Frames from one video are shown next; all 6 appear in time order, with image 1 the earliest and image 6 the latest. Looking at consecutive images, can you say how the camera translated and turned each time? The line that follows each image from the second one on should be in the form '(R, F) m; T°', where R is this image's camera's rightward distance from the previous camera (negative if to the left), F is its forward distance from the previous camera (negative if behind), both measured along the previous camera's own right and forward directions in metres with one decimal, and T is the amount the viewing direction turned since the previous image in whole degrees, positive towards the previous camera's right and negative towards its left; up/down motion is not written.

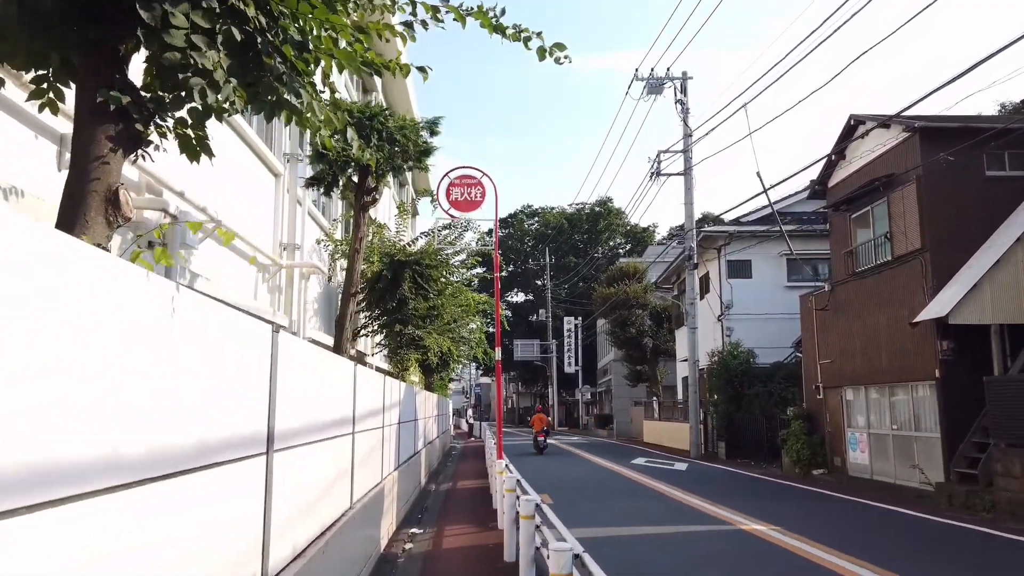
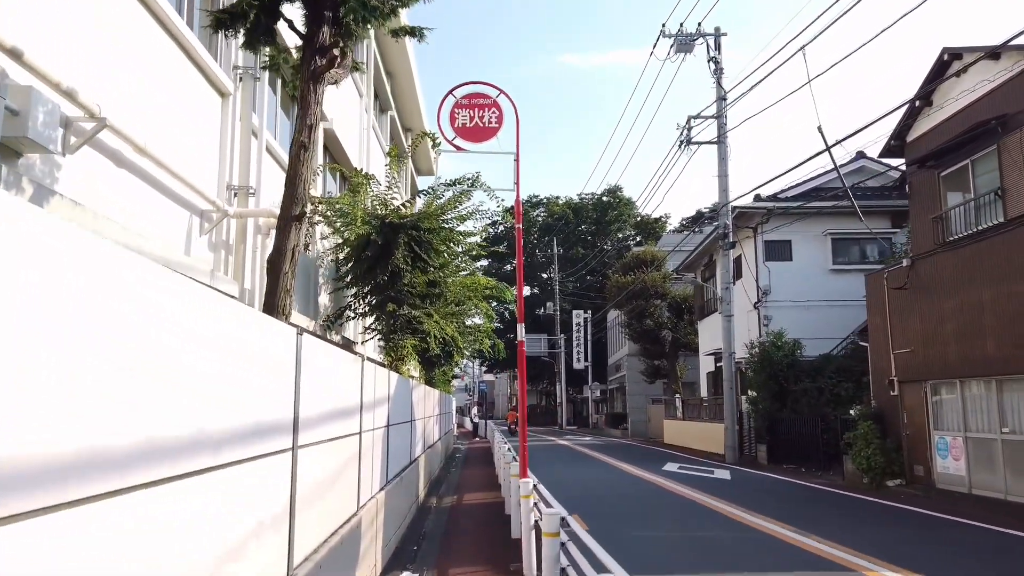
(-0.3, +2.8) m; 0°
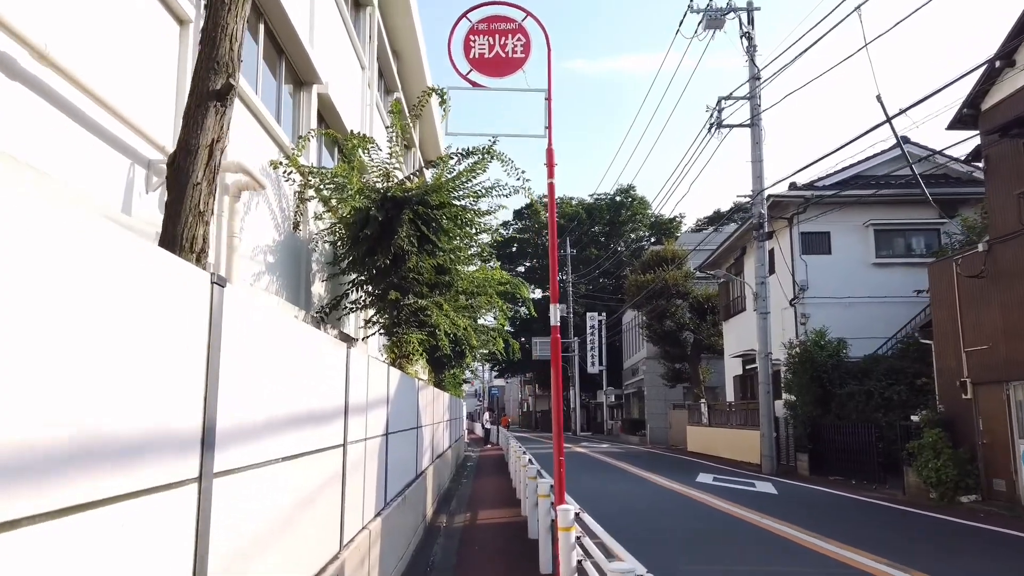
(-0.2, +1.7) m; -1°
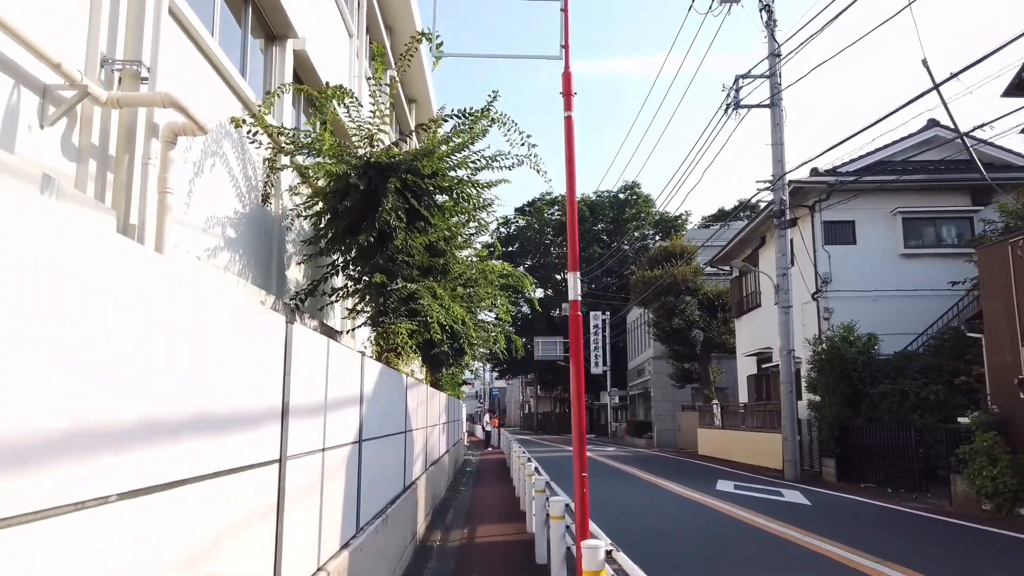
(0.0, +1.4) m; 0°
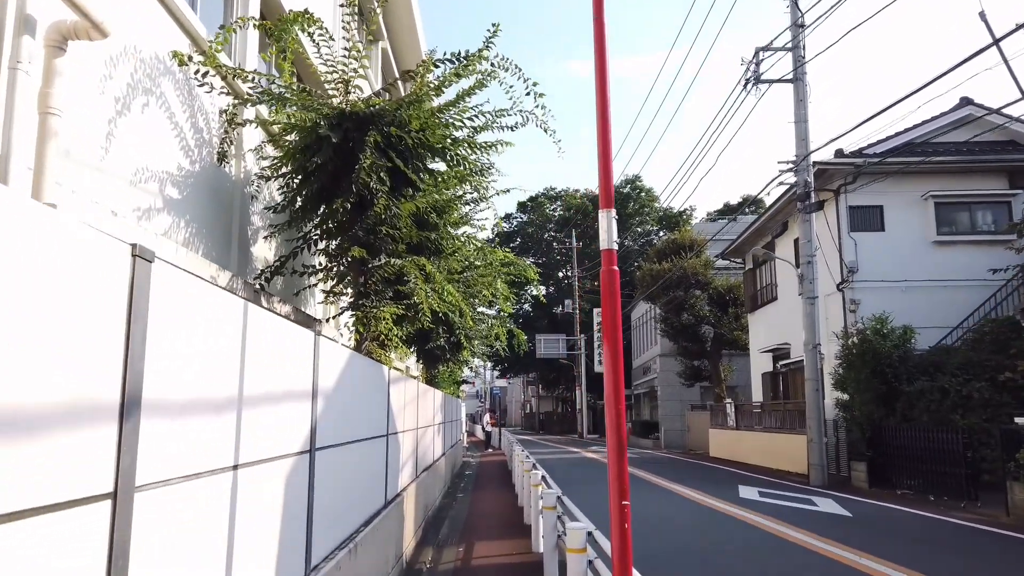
(0.0, +1.4) m; 0°
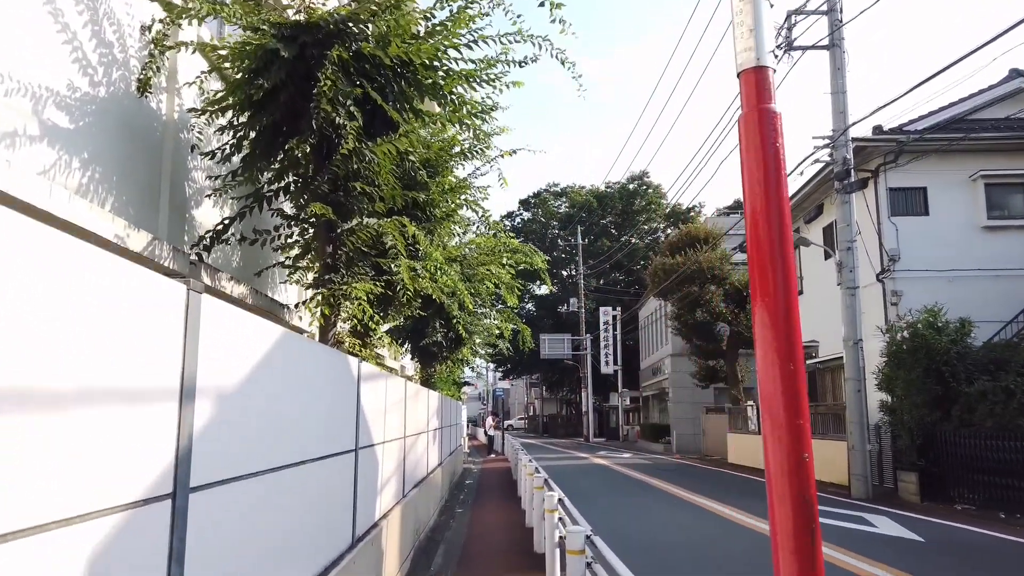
(-0.1, +1.8) m; 0°
